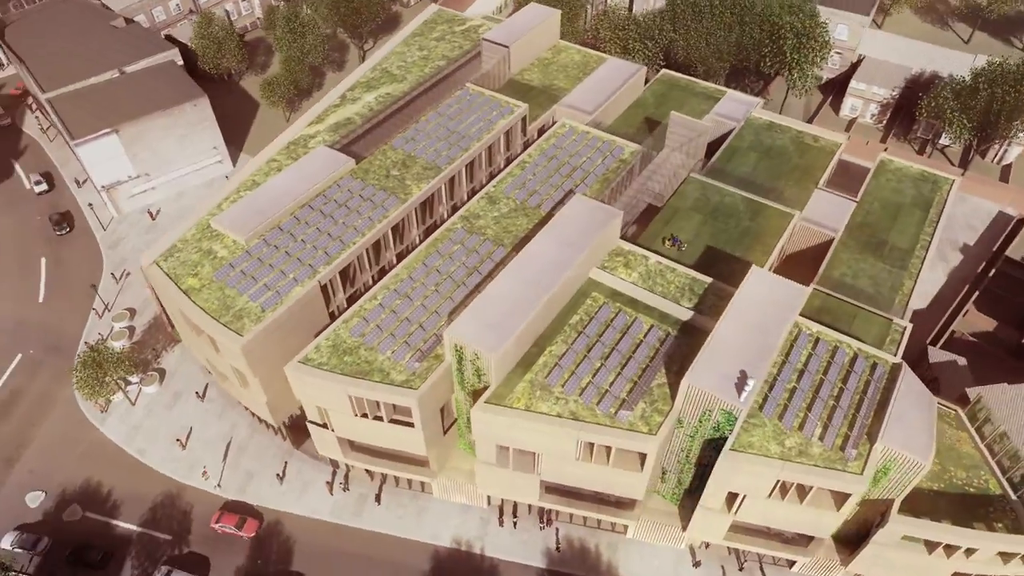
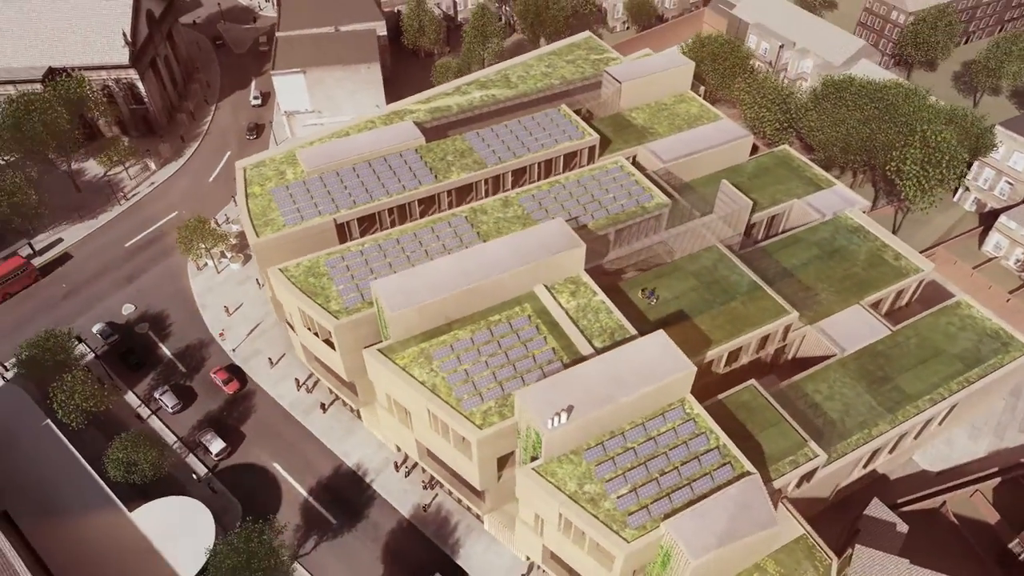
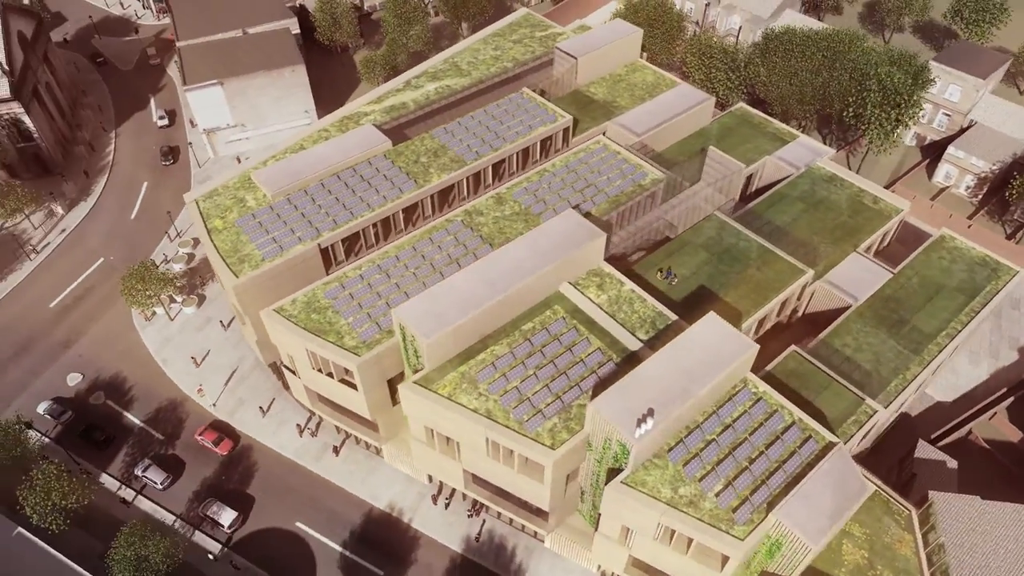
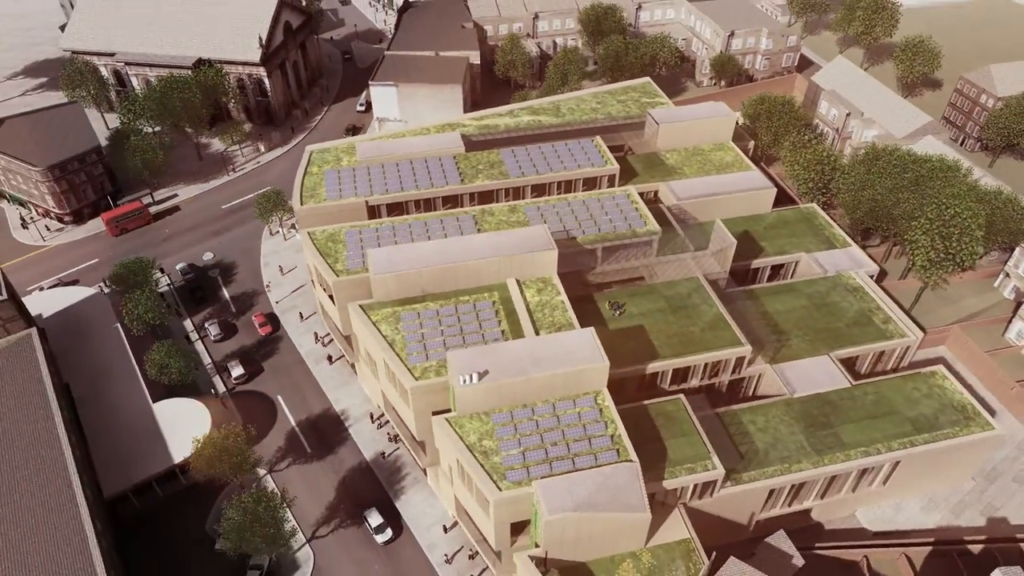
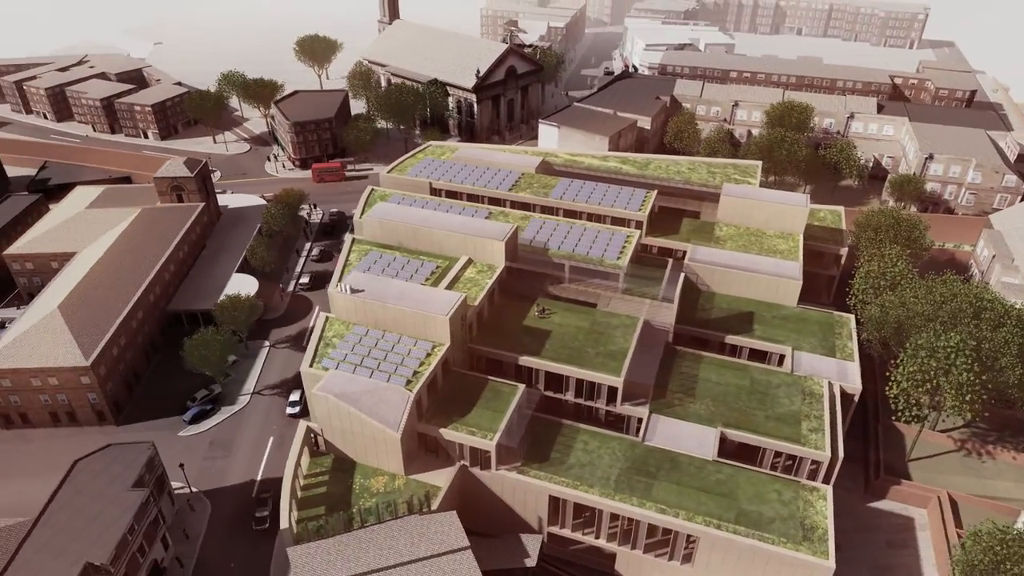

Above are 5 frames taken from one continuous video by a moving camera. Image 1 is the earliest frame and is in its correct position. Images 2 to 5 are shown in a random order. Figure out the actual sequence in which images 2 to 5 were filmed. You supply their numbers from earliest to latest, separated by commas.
3, 2, 4, 5
